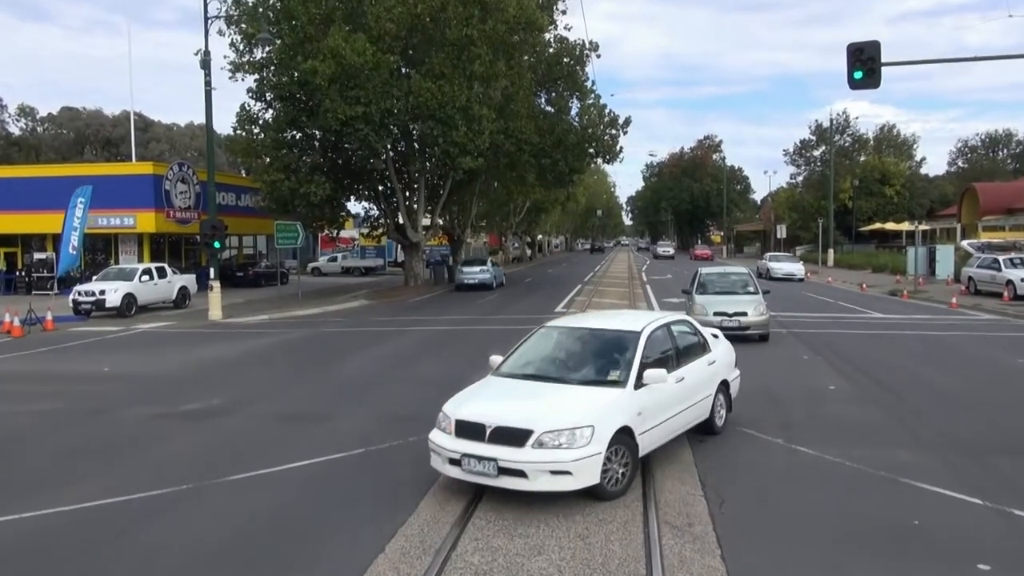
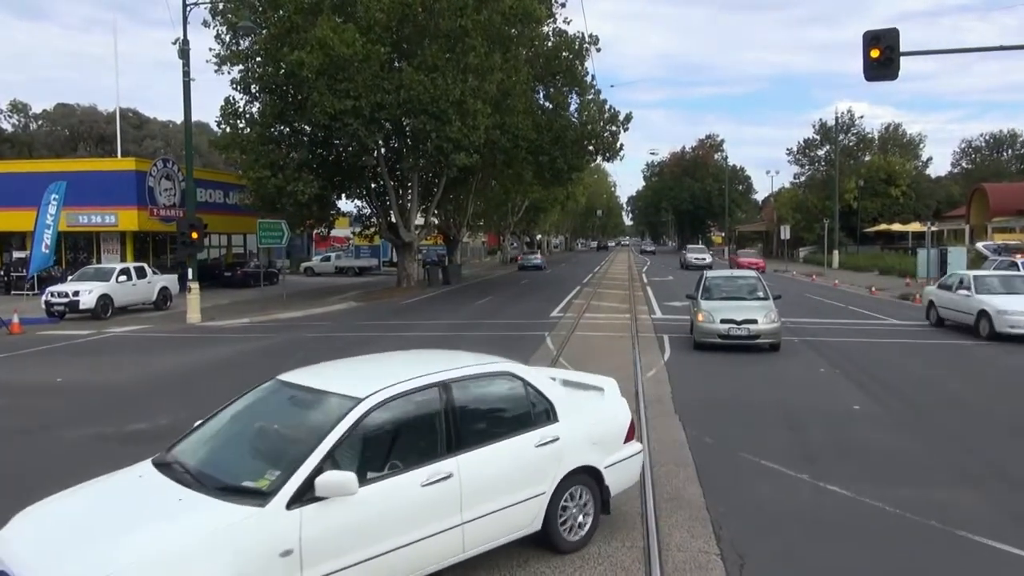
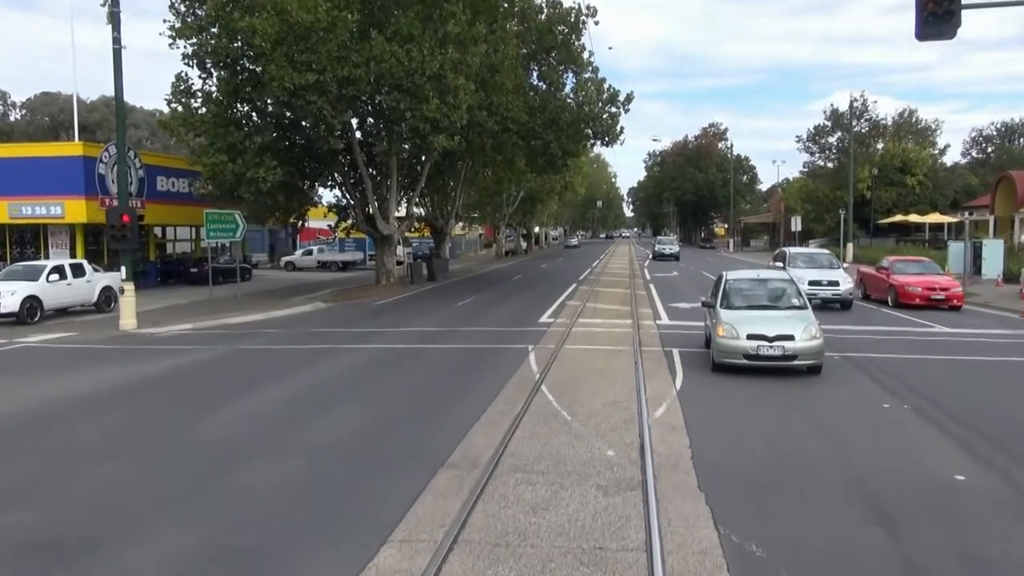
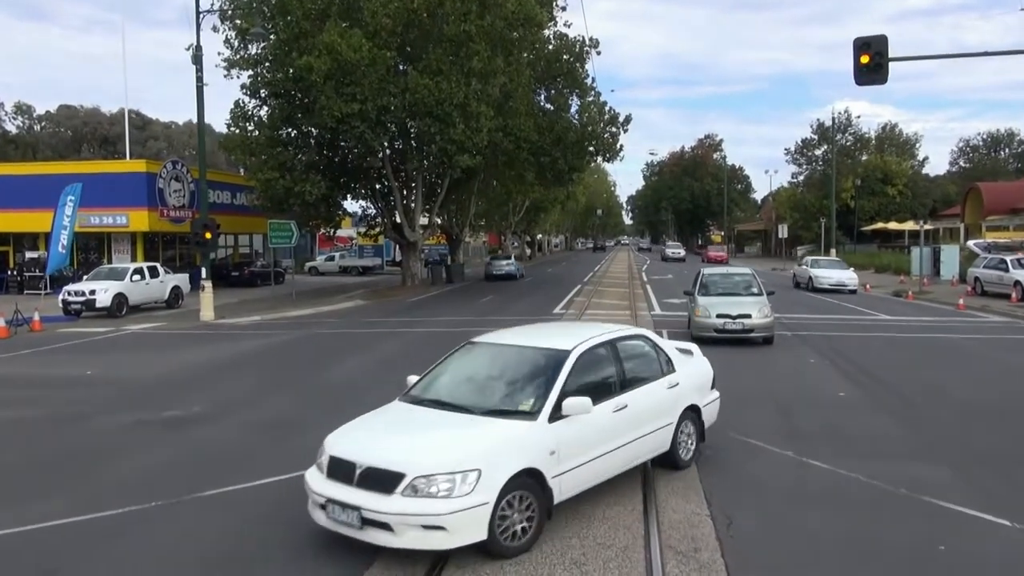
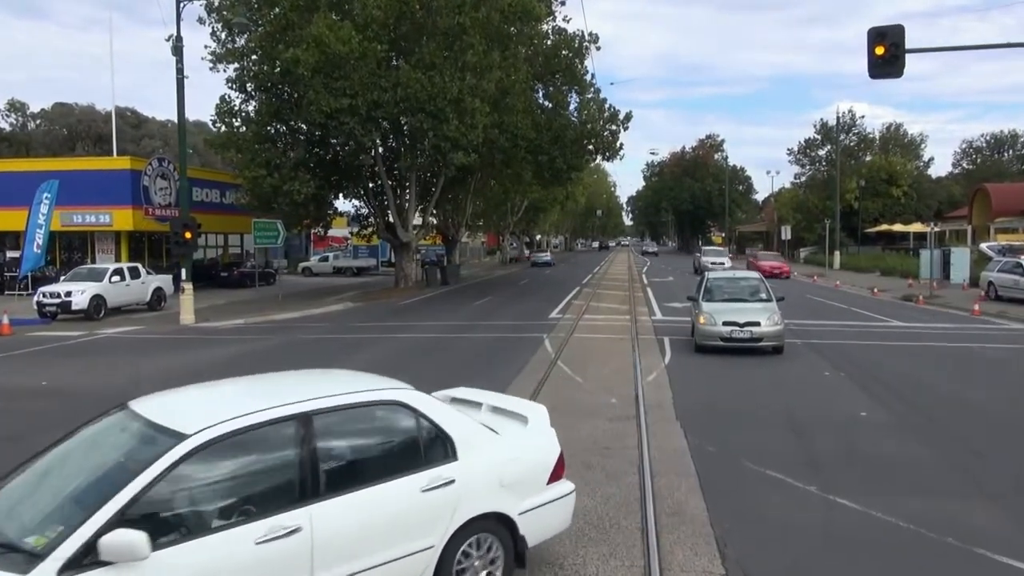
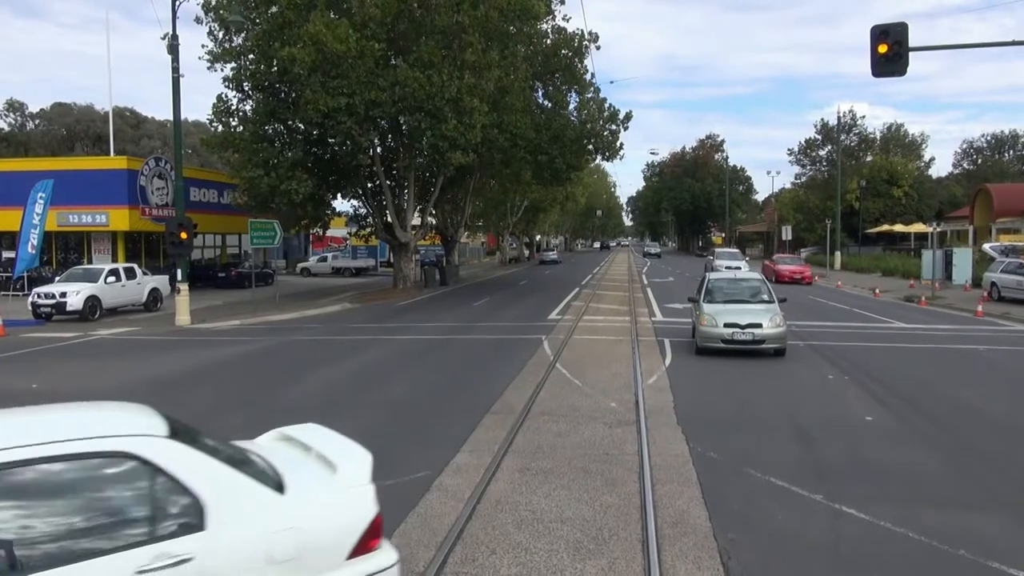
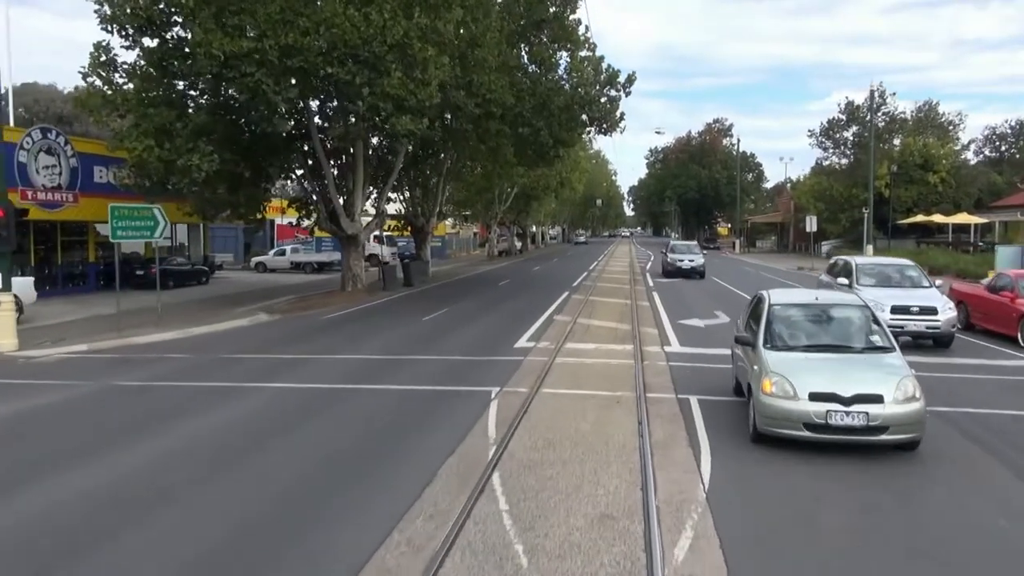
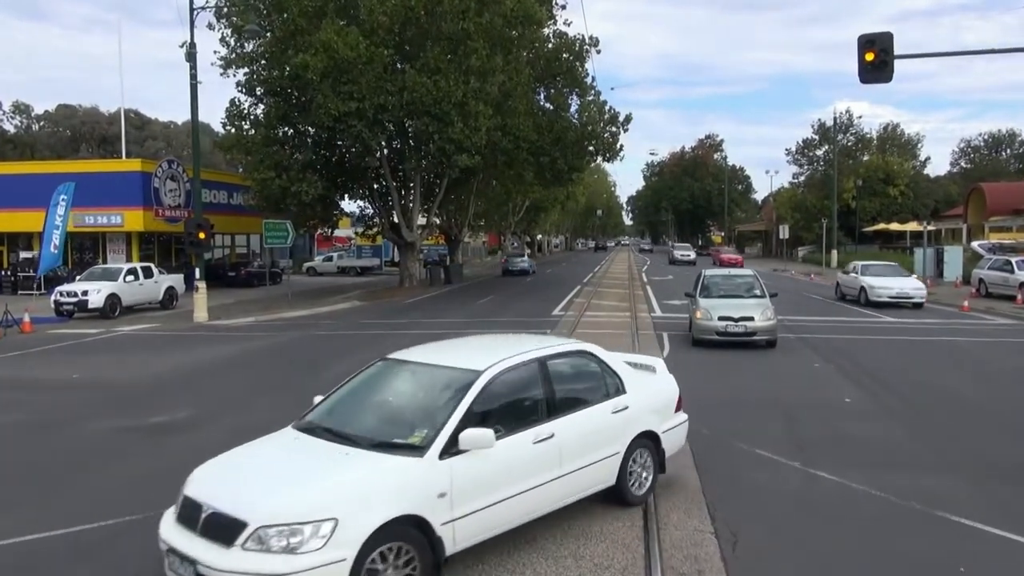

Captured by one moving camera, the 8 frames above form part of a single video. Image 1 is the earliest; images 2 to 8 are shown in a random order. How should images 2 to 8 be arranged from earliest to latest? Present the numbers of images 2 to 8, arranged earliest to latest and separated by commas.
4, 8, 2, 5, 6, 3, 7
